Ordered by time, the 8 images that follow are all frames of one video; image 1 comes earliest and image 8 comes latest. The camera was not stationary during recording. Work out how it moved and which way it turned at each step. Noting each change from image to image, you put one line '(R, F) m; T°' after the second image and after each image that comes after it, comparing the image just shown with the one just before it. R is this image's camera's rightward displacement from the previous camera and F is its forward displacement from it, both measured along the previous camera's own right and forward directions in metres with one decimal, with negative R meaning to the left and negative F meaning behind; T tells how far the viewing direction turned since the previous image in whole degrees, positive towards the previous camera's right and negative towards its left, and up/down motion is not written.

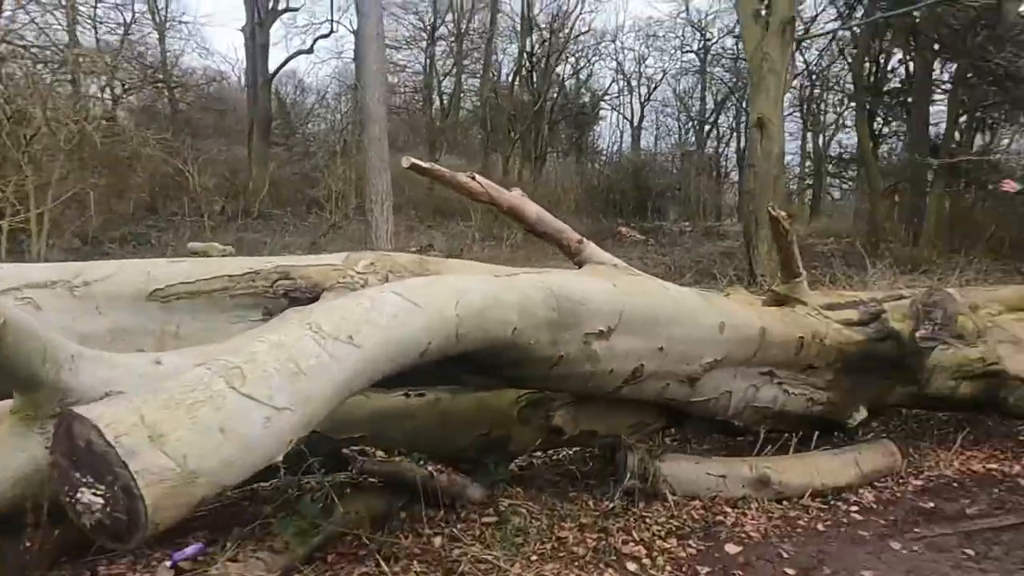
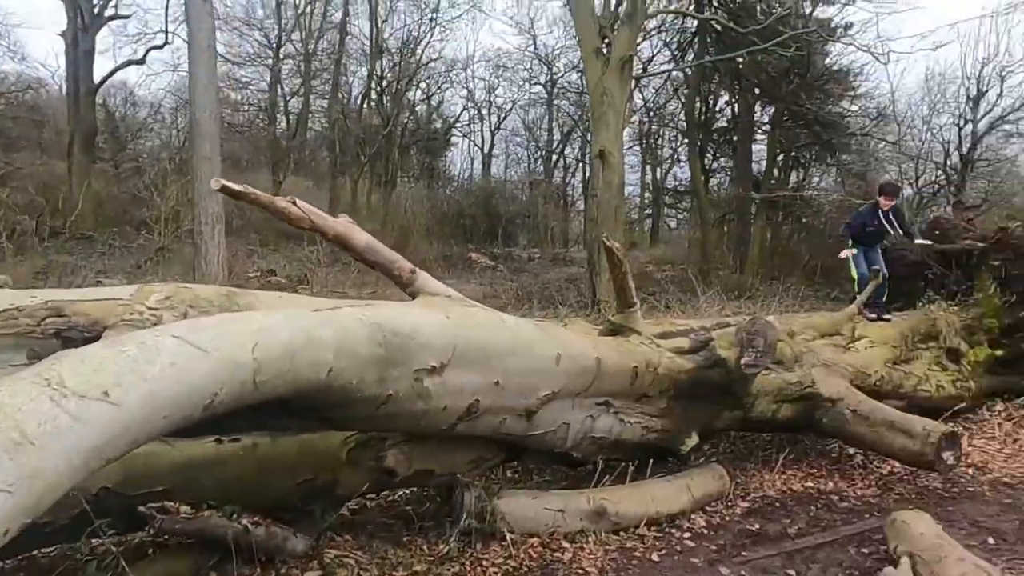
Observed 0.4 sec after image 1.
(+0.1, +0.2) m; +11°
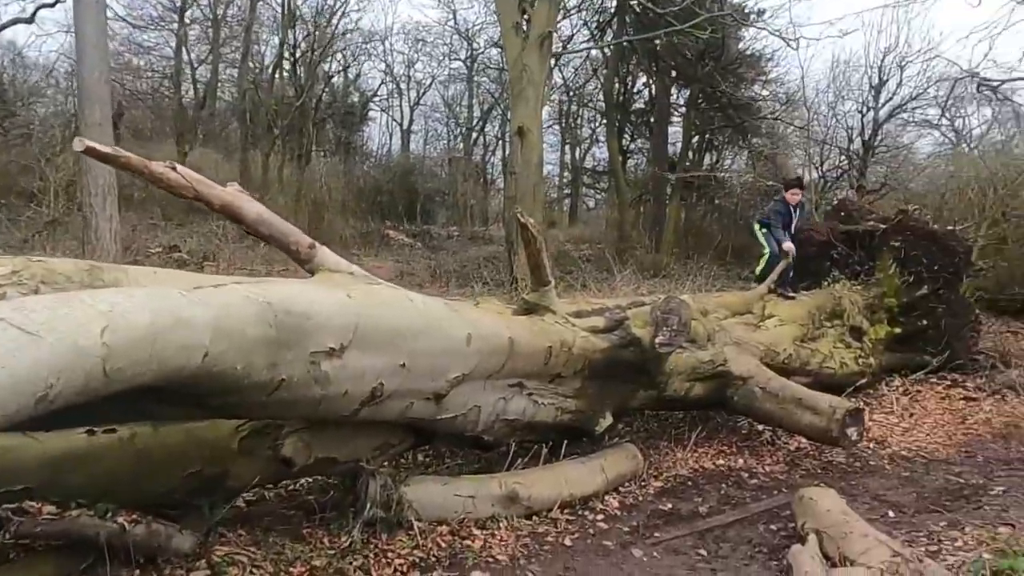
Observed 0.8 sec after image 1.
(+0.1, +0.2) m; +6°
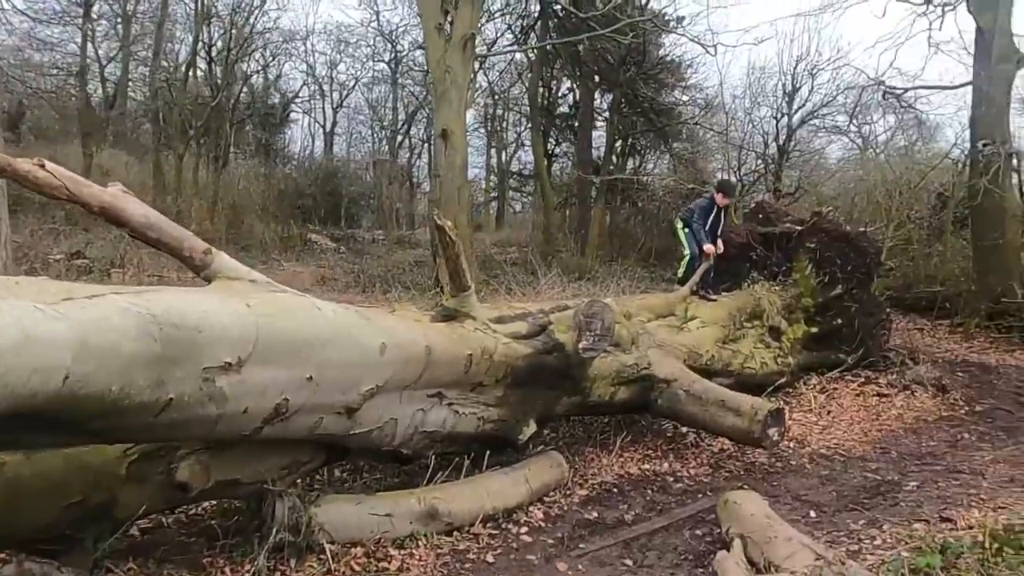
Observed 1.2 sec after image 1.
(+0.1, +0.2) m; +5°
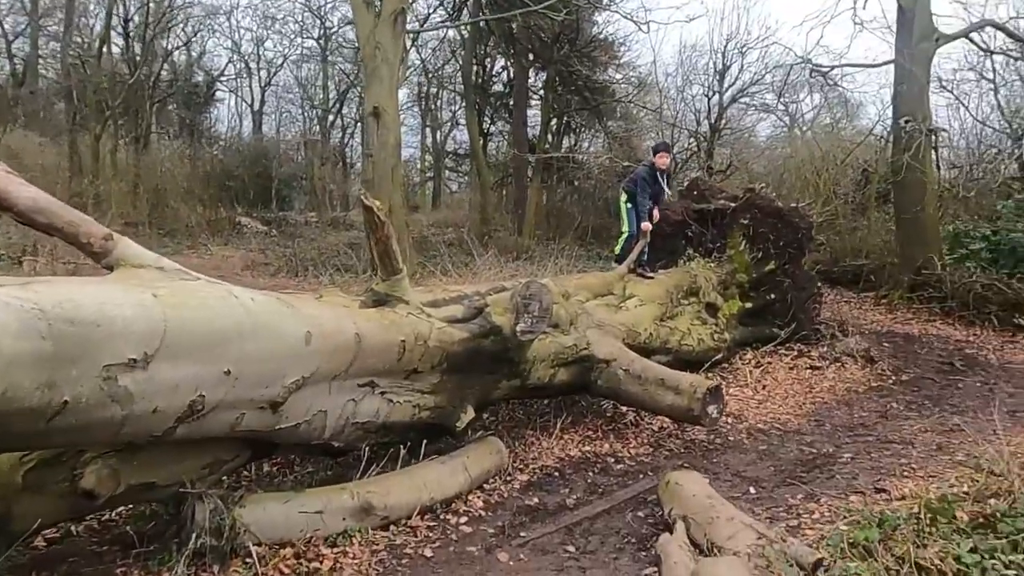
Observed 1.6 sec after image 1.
(0.0, +0.2) m; +5°
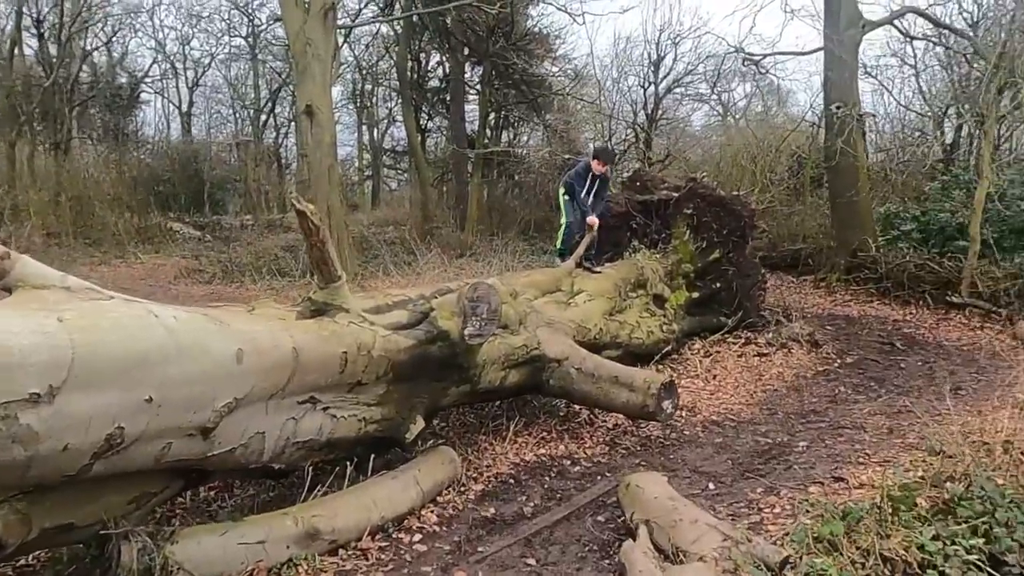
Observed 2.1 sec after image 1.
(0.0, +0.2) m; +4°
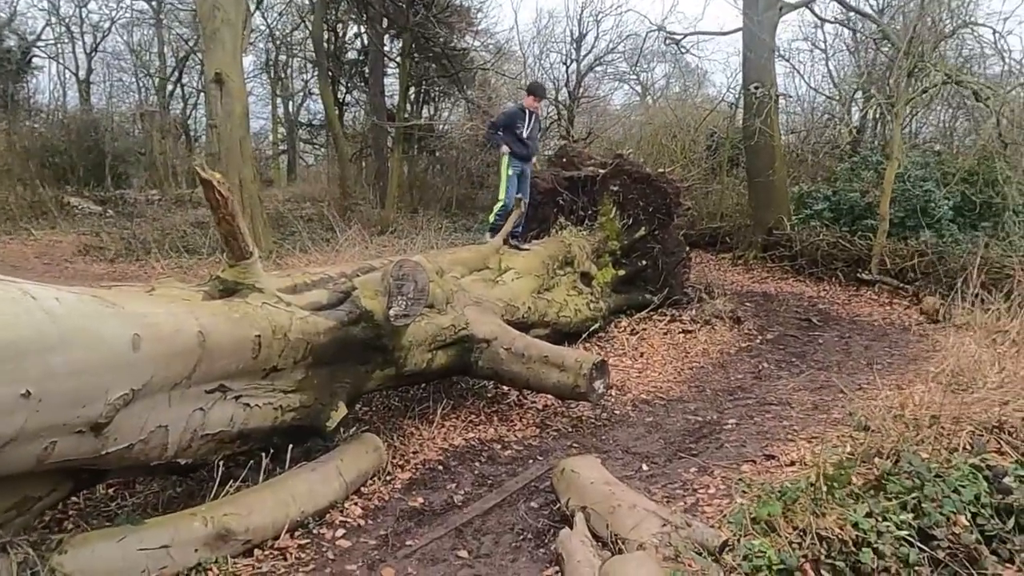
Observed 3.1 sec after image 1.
(0.0, +0.2) m; +6°
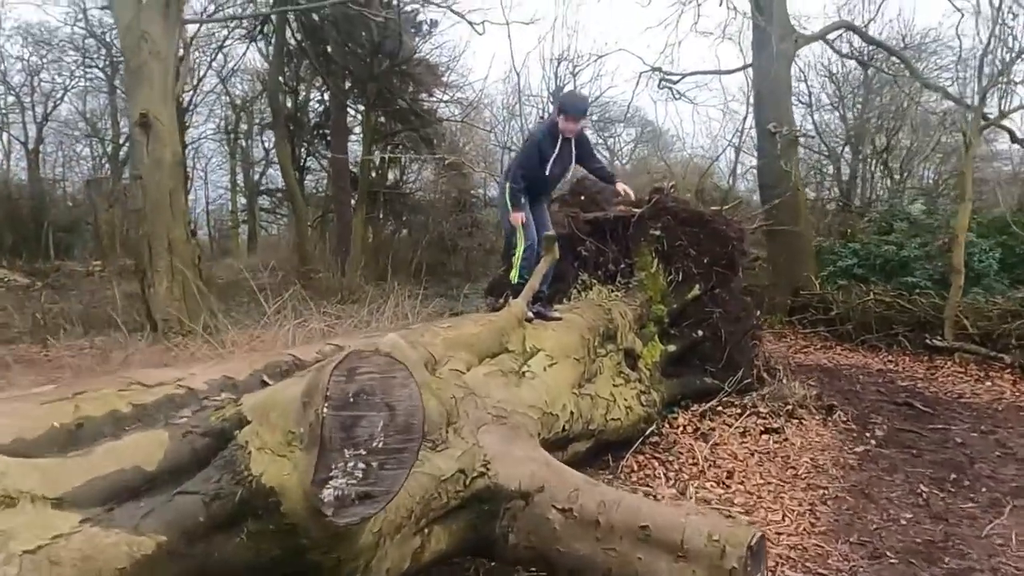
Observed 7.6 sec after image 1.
(-0.3, +2.4) m; +3°
